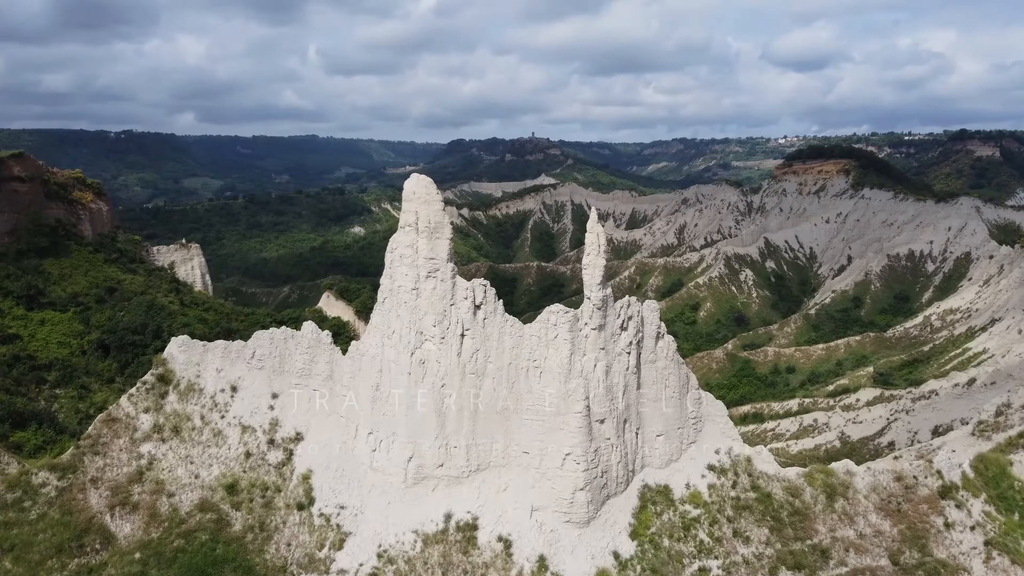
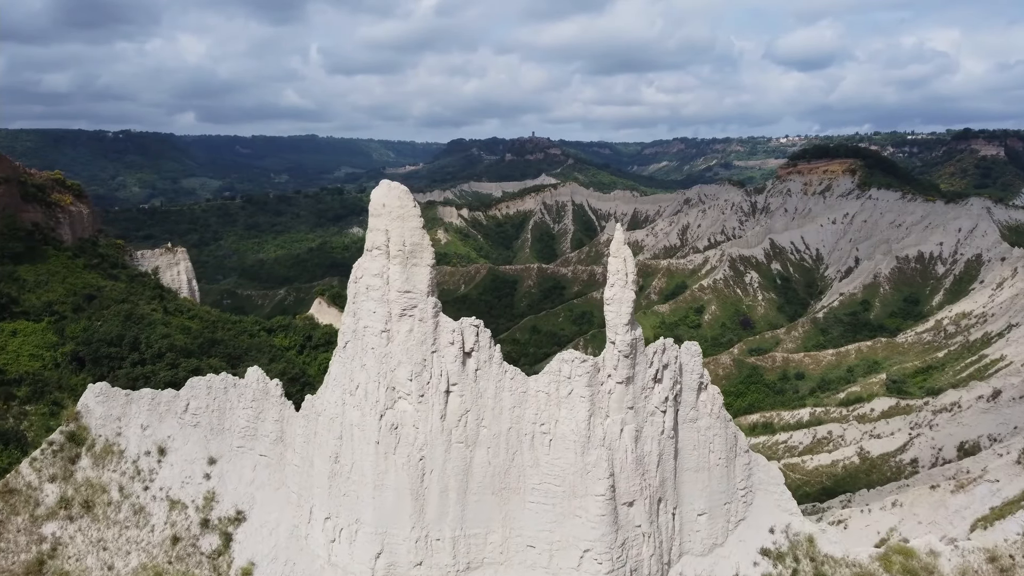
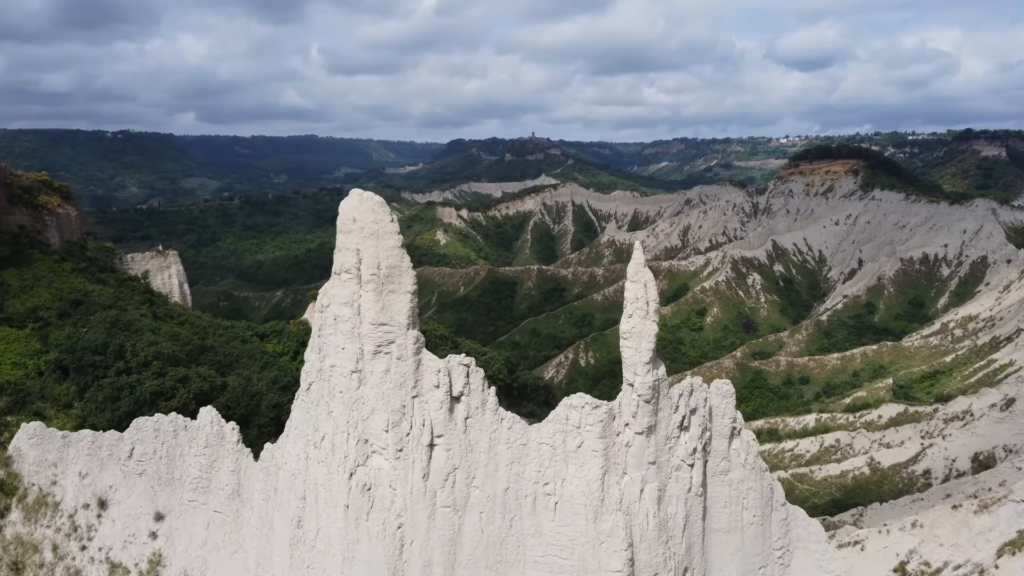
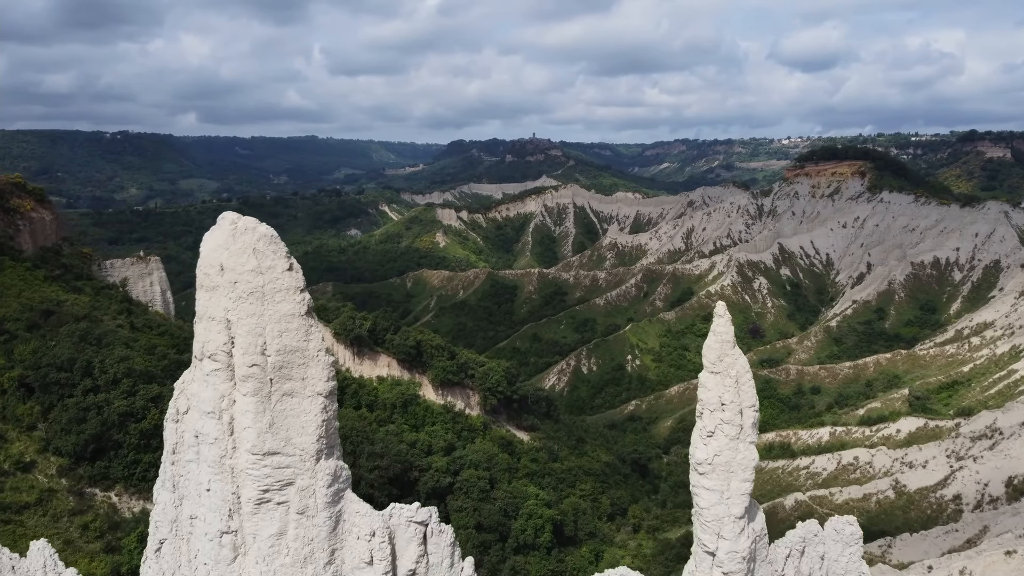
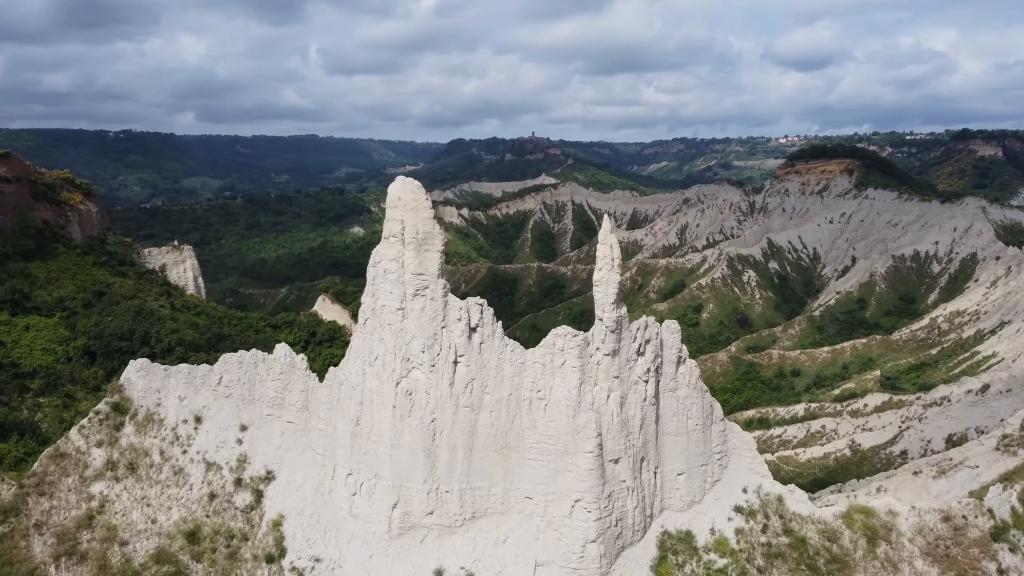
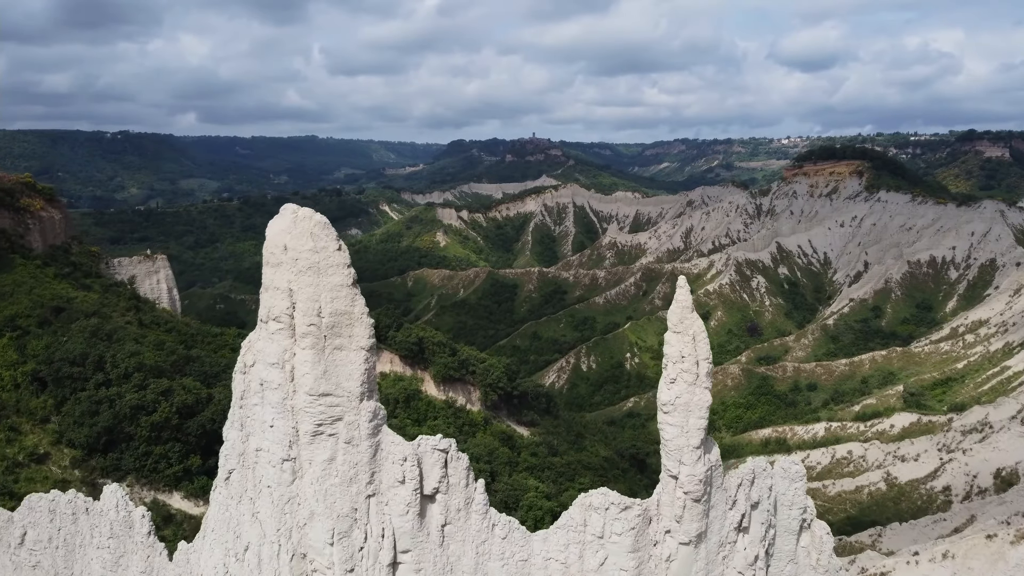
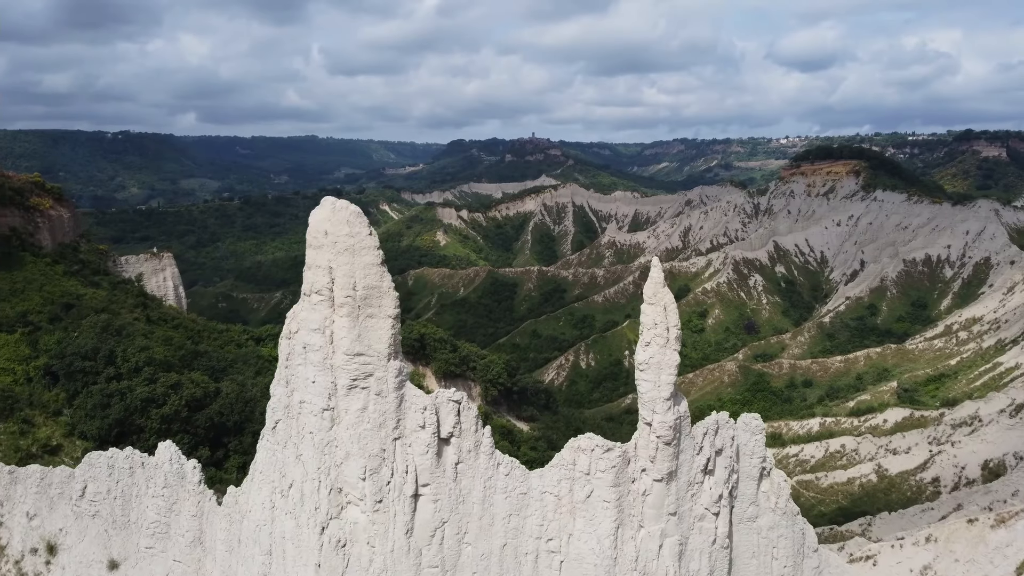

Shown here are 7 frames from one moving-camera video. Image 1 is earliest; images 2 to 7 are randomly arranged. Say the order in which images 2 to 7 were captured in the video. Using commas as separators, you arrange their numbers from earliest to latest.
5, 2, 3, 7, 6, 4
